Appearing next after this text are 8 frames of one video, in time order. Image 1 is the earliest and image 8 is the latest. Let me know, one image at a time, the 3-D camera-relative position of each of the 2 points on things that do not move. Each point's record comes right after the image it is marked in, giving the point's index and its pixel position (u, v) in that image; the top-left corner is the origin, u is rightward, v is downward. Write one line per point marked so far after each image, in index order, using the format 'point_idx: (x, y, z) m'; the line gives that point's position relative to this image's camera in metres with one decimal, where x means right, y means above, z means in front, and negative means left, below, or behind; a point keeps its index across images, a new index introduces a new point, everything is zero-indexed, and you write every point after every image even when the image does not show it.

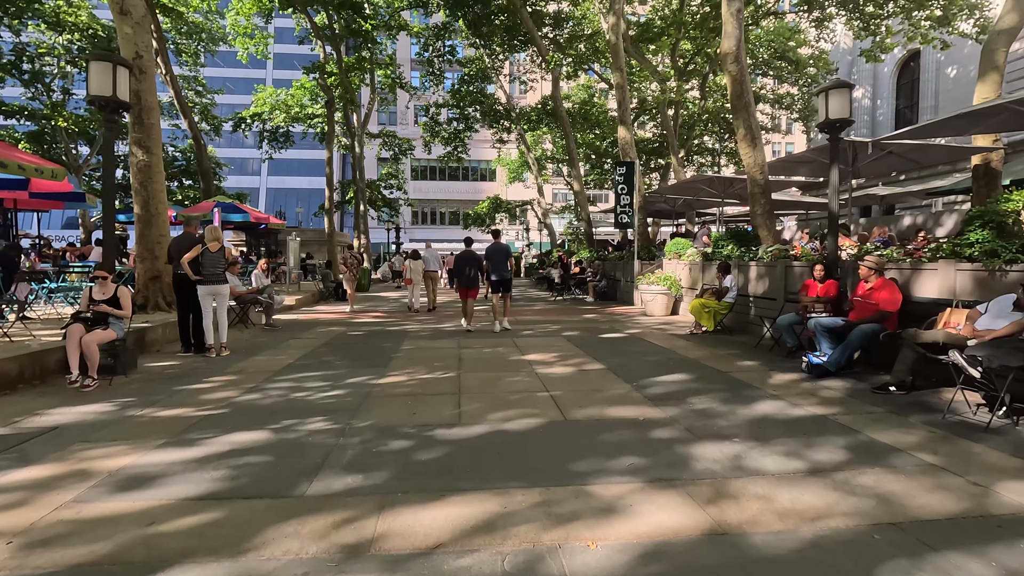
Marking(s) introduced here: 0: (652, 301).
0: (+3.5, -0.3, +13.2) m
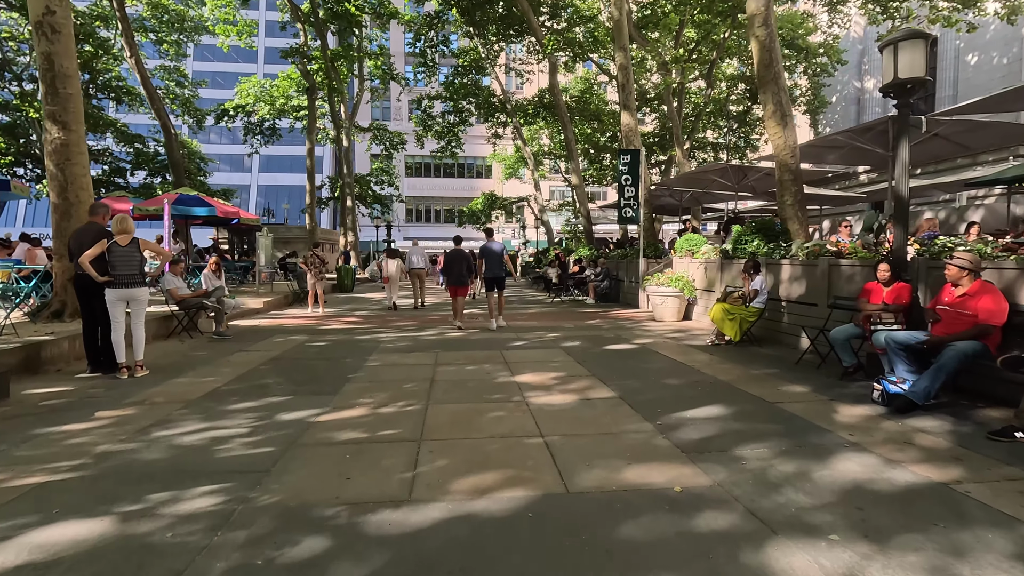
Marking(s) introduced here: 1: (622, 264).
0: (+3.3, -0.4, +11.7) m
1: (+3.4, +0.8, +16.5) m
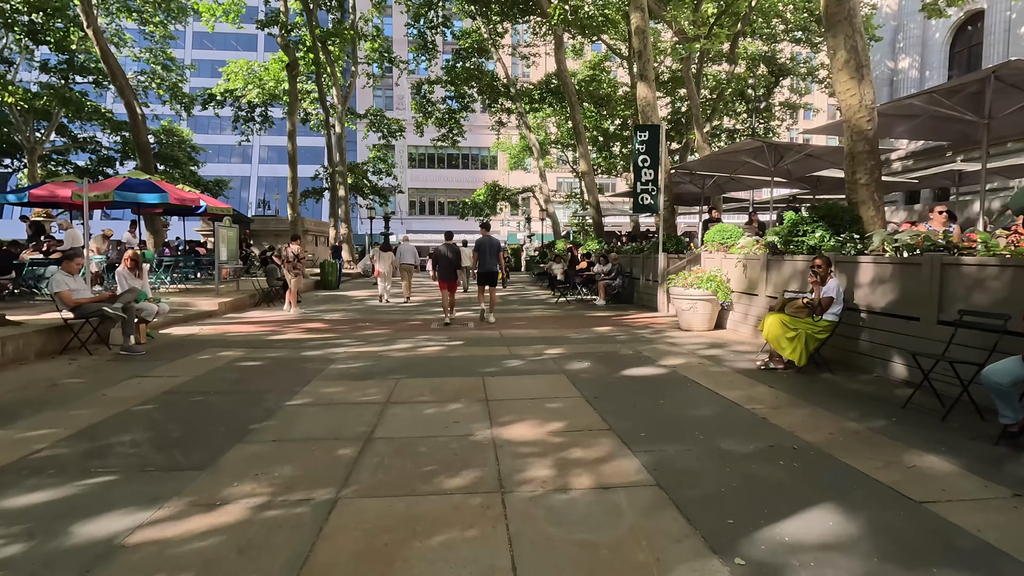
0: (+3.2, -0.4, +9.5) m
1: (+3.4, +0.8, +14.3) m
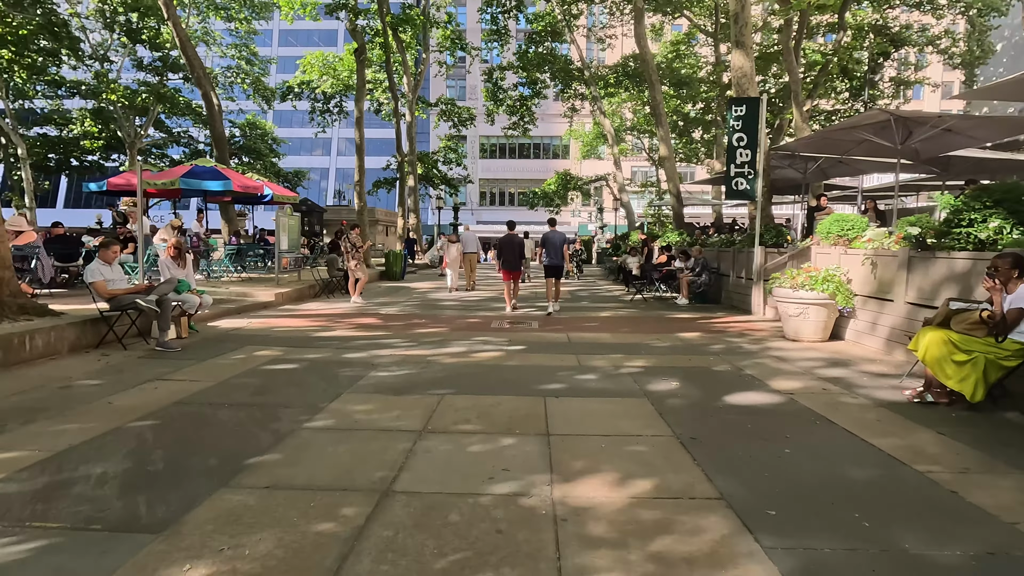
0: (+4.2, -0.4, +7.8) m
1: (+5.1, +0.8, +12.6) m
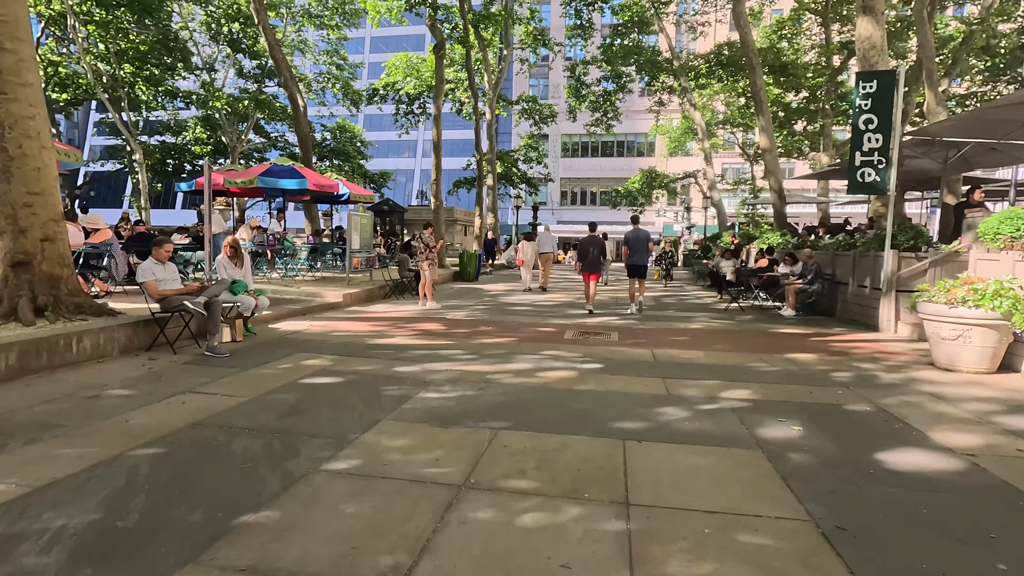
0: (+5.1, -0.6, +6.1) m
1: (+6.7, +0.6, +10.7) m
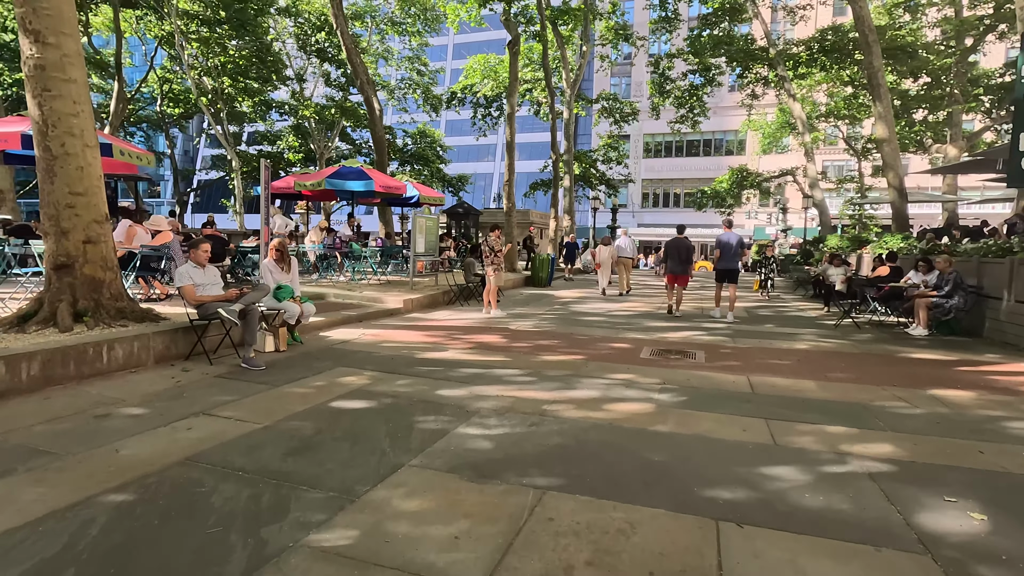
0: (+5.7, -0.8, +4.4) m
1: (+7.9, +0.4, +8.7) m
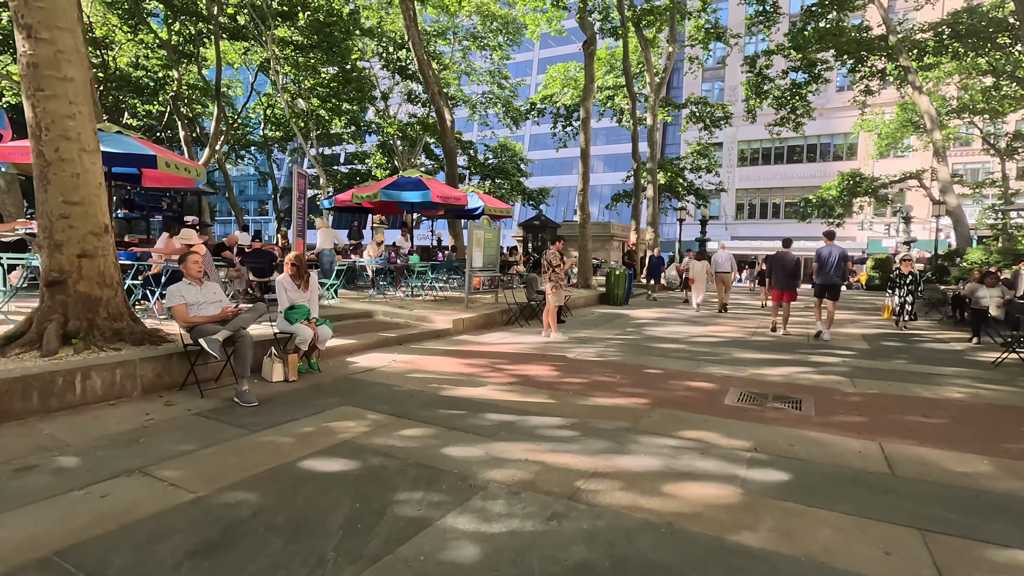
0: (+5.7, -1.1, +2.2) m
1: (+8.6, 0.0, +6.1) m
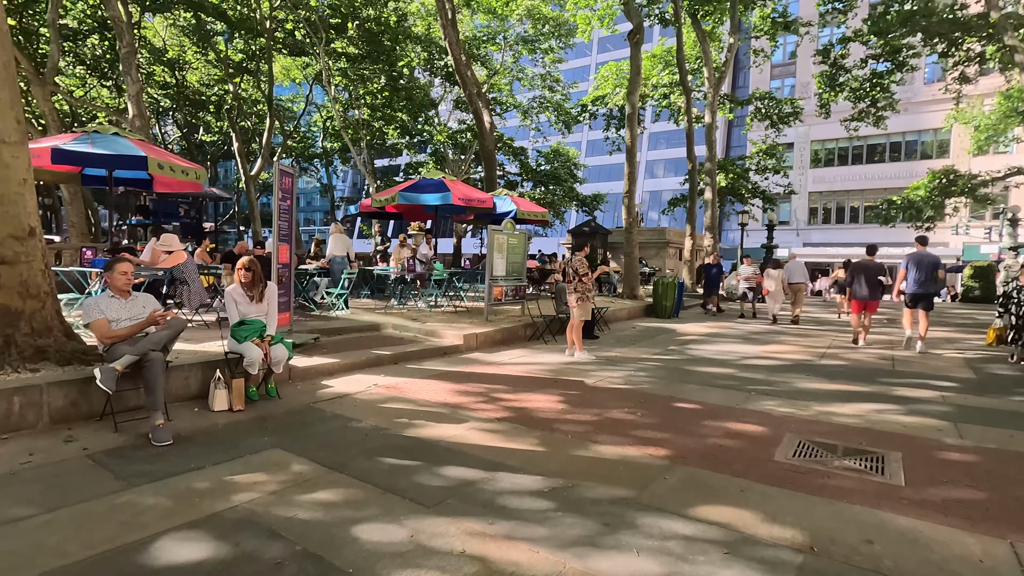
0: (+5.1, -1.2, +0.4) m
1: (+8.4, -0.2, +3.9) m
